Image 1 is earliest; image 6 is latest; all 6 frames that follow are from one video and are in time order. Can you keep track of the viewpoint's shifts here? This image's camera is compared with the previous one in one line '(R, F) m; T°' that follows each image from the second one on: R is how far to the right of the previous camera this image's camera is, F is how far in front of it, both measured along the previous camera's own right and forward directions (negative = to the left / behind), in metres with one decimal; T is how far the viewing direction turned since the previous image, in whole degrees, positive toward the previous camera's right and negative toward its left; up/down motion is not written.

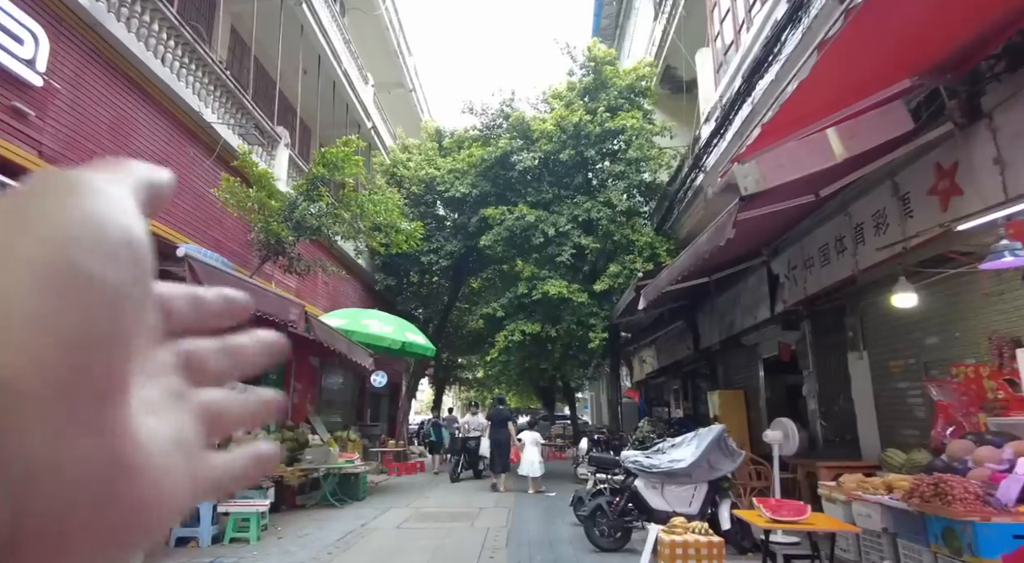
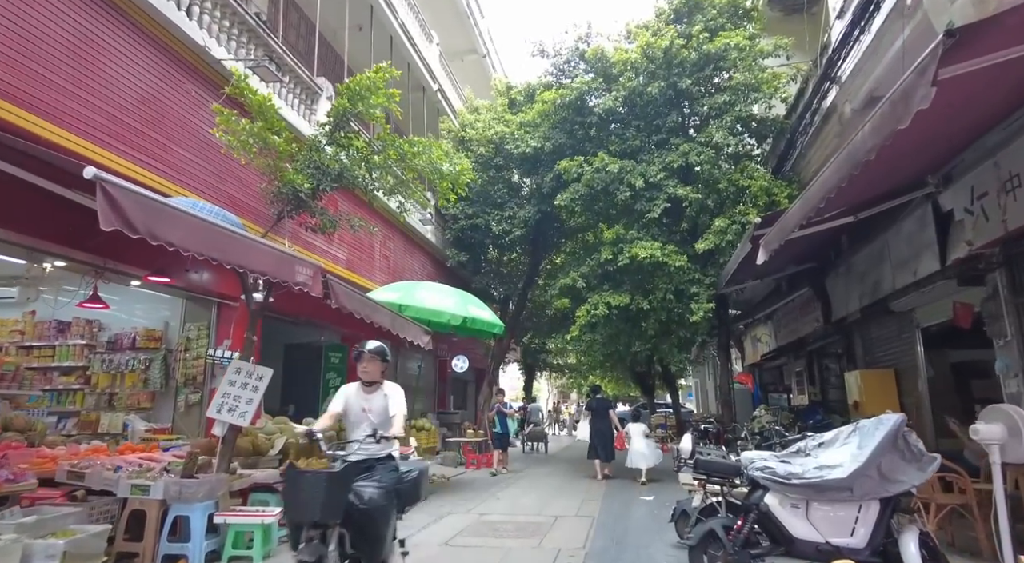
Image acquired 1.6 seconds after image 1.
(+0.2, +1.7) m; -9°
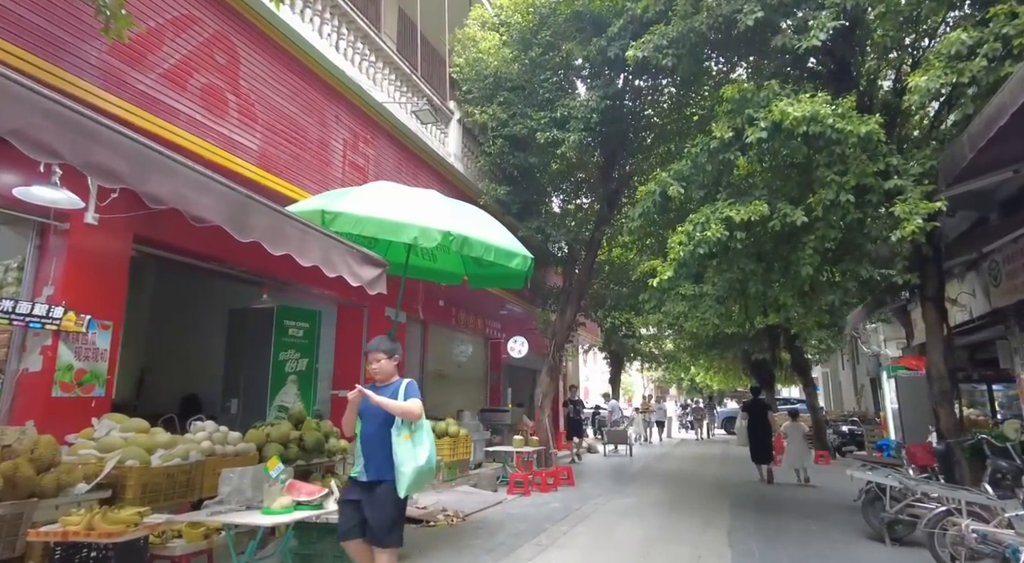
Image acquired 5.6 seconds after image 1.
(+0.5, +4.3) m; -9°
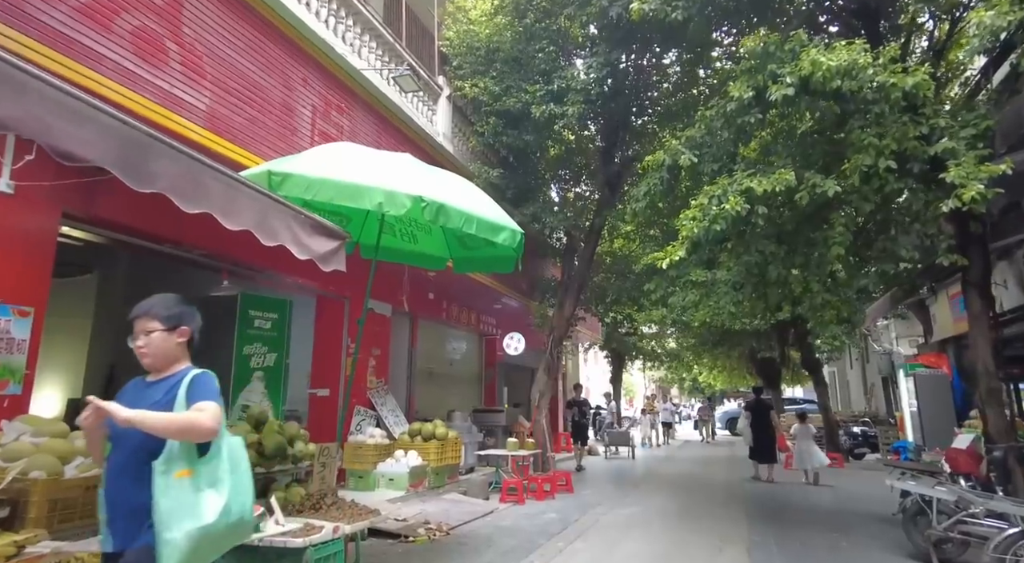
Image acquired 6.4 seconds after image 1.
(+0.1, +0.8) m; 0°
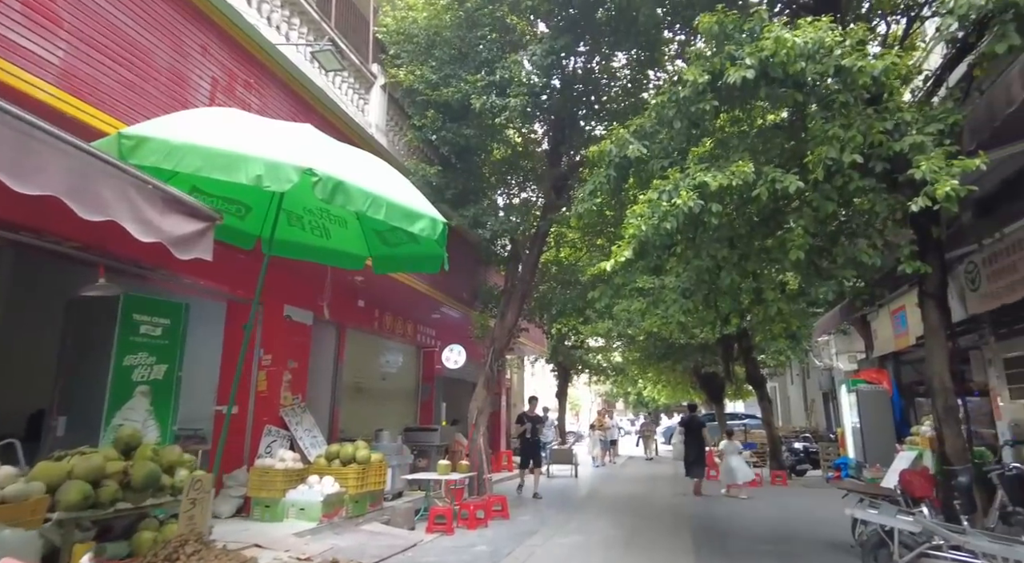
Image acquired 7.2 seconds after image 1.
(+0.2, +0.7) m; +5°
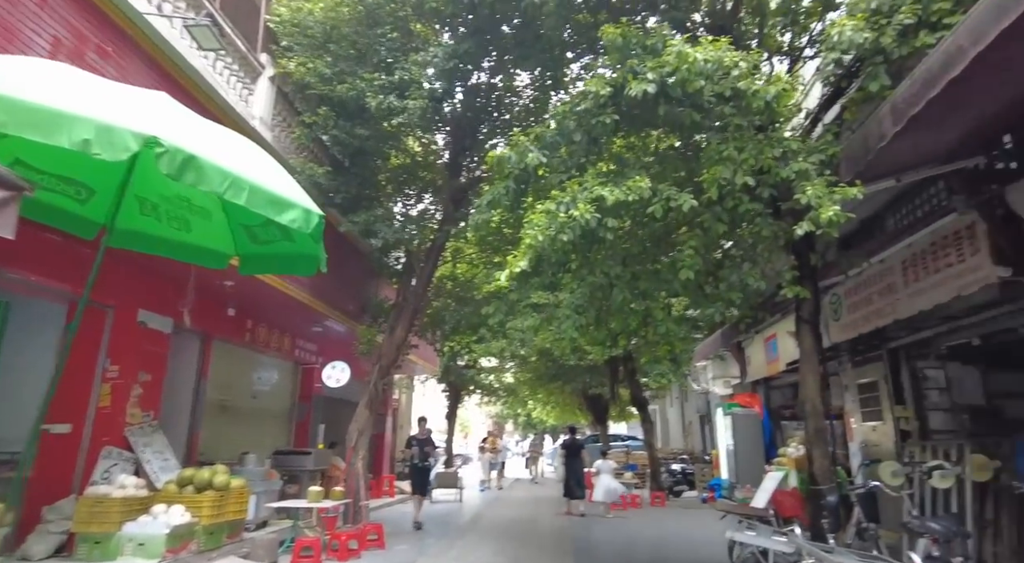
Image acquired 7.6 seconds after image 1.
(+0.1, +0.3) m; +10°
